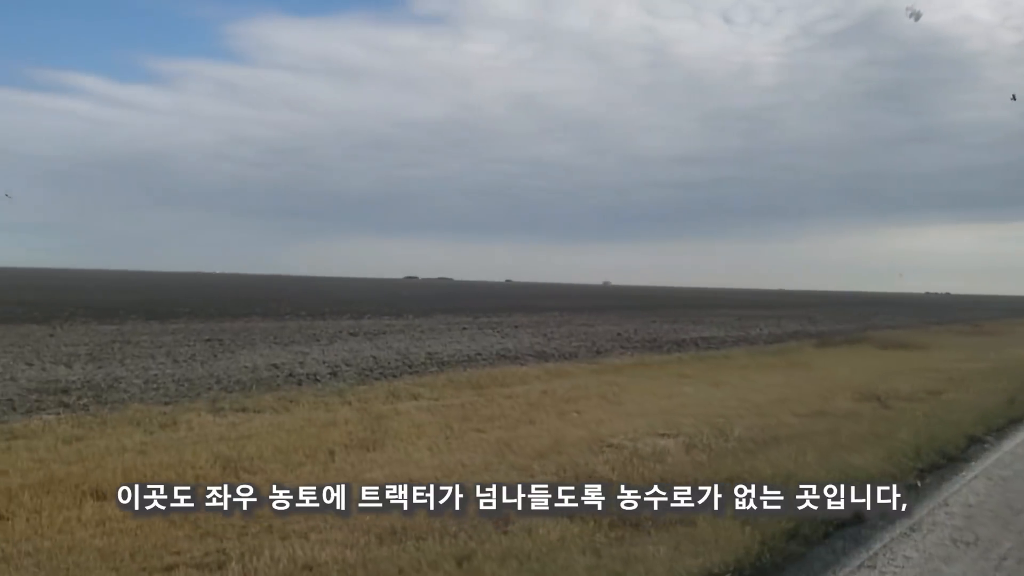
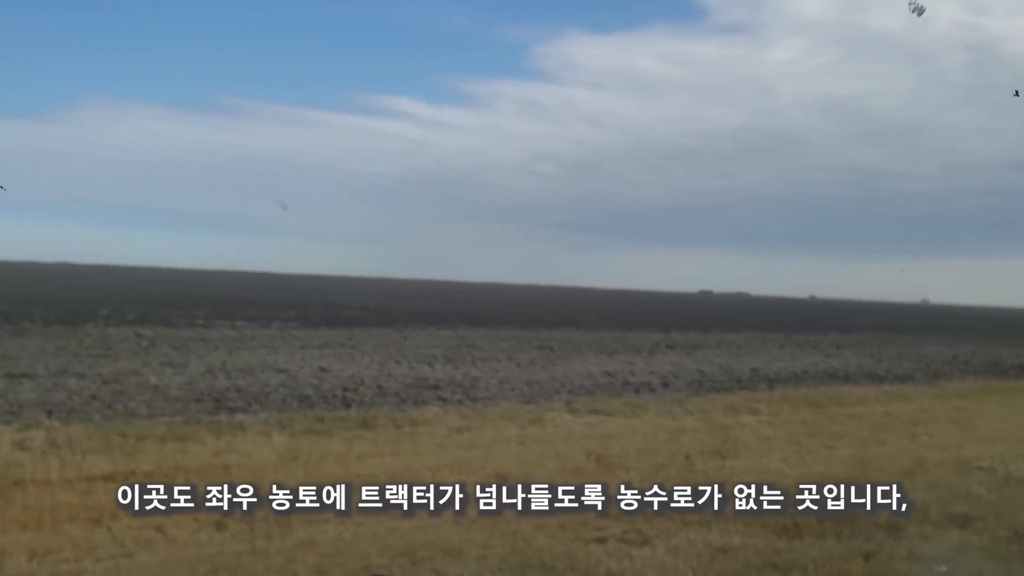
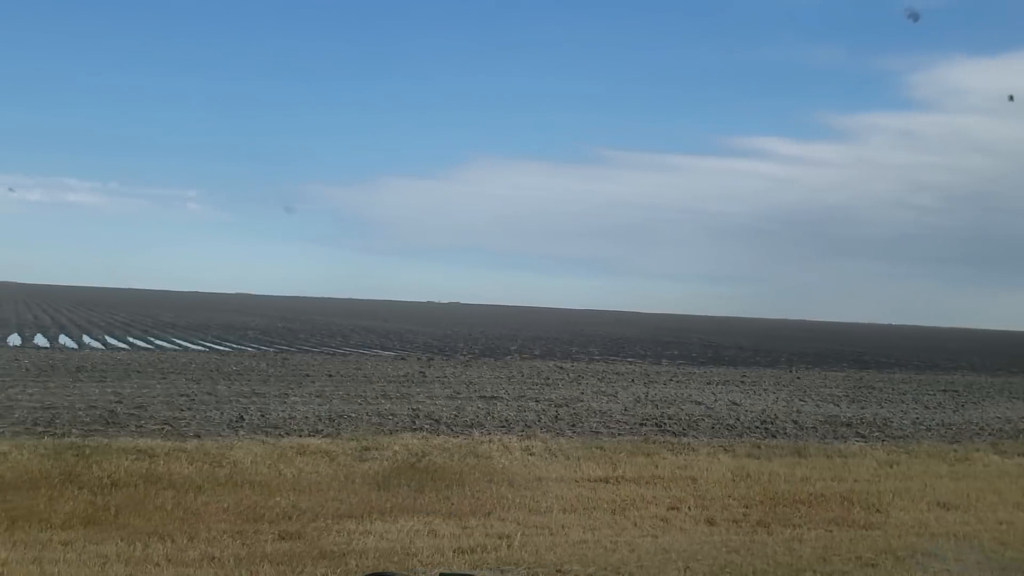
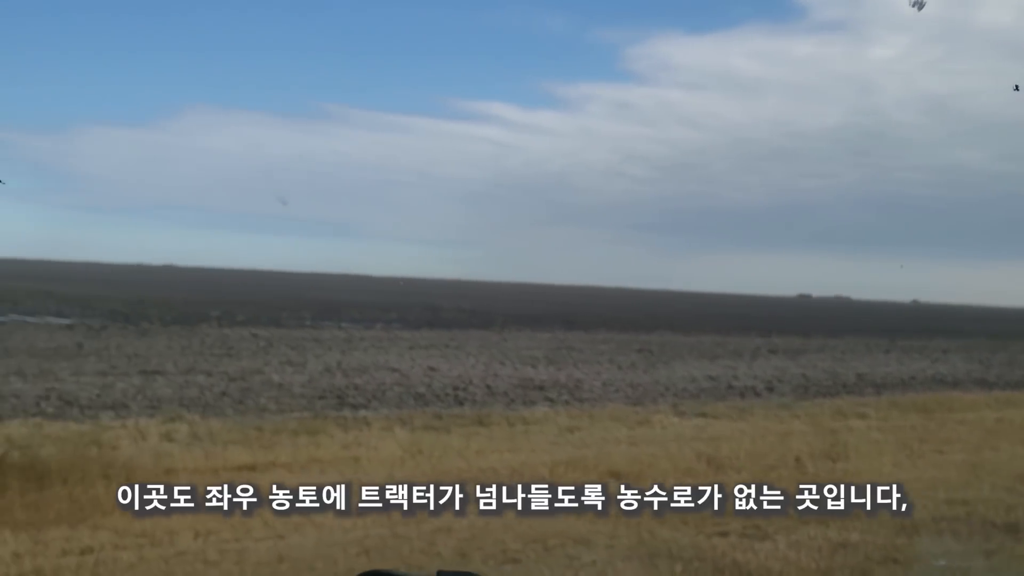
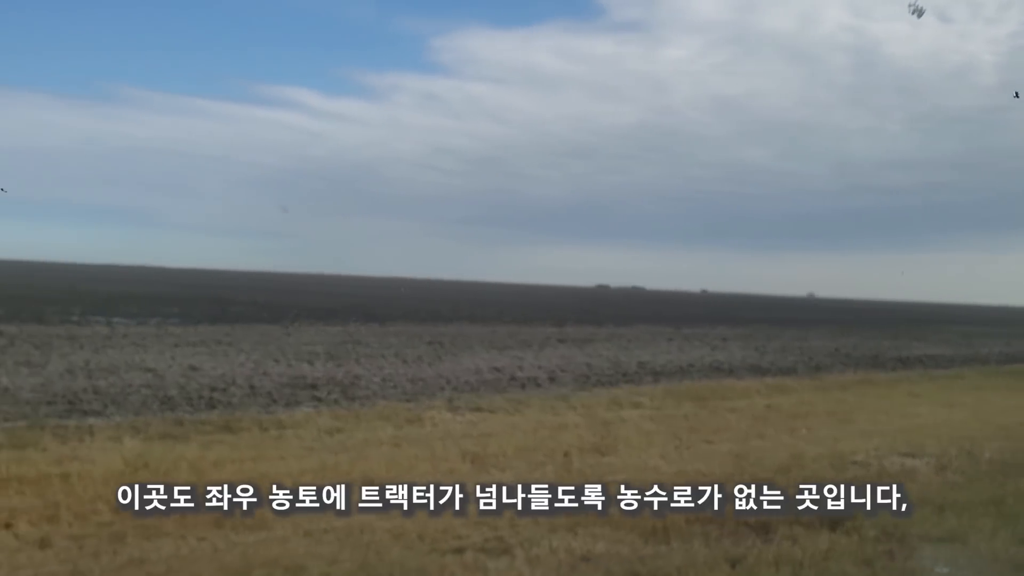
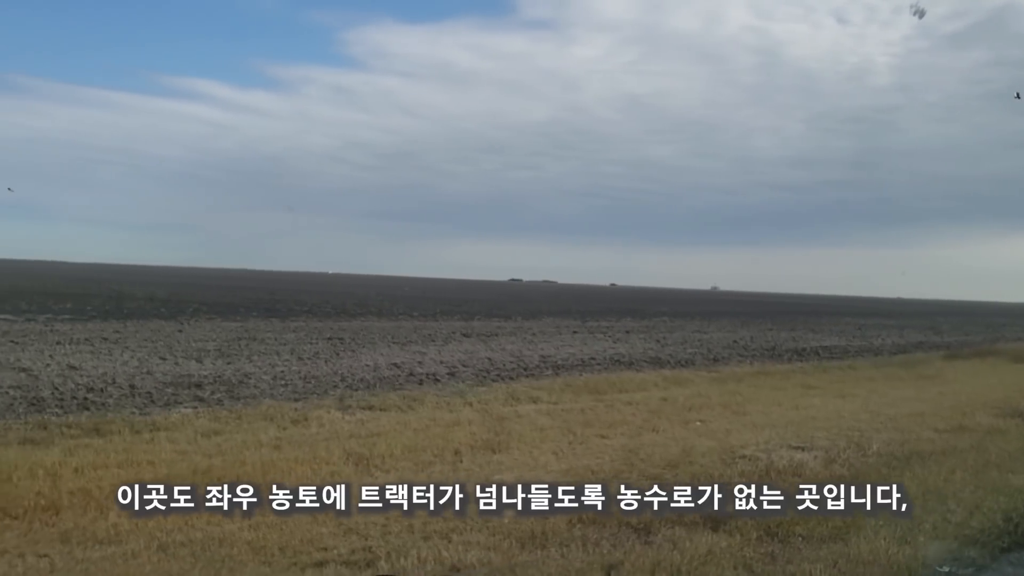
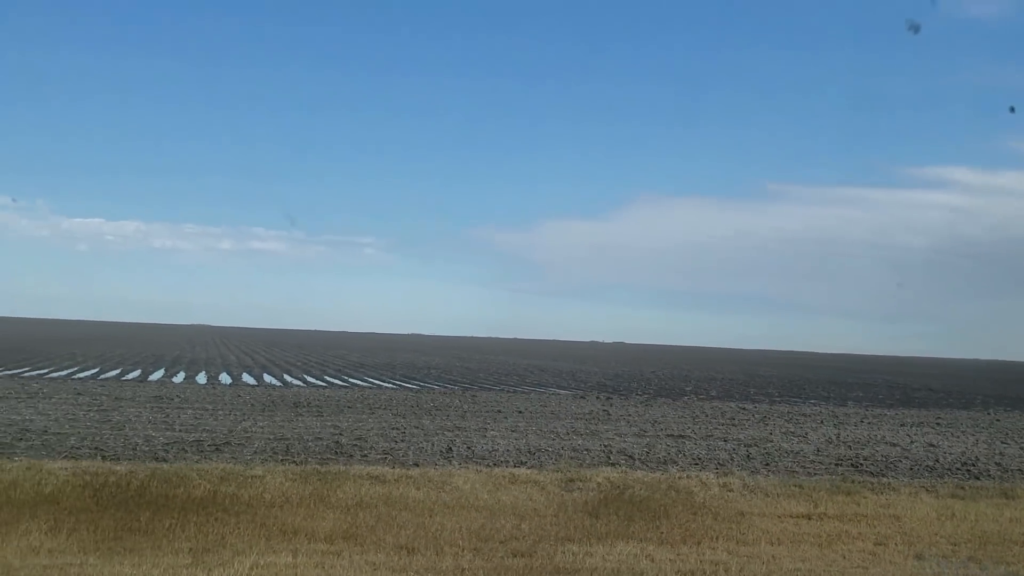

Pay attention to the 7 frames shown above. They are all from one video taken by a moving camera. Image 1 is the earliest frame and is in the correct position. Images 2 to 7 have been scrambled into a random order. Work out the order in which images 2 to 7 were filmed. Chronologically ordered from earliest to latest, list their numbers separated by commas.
6, 5, 2, 4, 3, 7
